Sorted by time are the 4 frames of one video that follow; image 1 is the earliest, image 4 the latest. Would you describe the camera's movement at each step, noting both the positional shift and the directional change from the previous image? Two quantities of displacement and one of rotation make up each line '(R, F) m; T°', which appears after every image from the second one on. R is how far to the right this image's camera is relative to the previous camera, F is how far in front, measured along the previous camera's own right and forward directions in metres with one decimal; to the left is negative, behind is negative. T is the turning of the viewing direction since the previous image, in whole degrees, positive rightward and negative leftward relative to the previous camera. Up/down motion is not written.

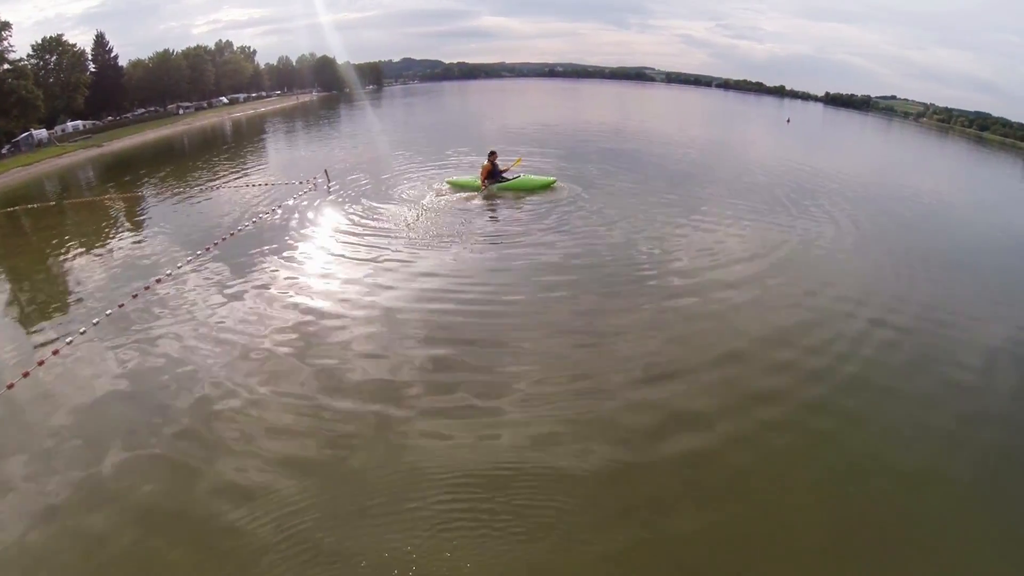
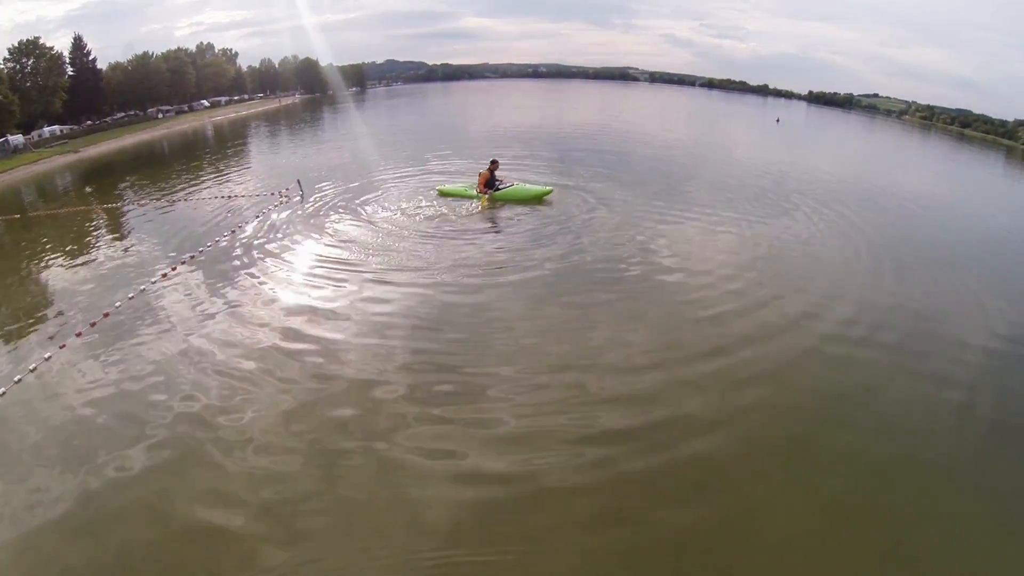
(-0.1, +0.8) m; +1°
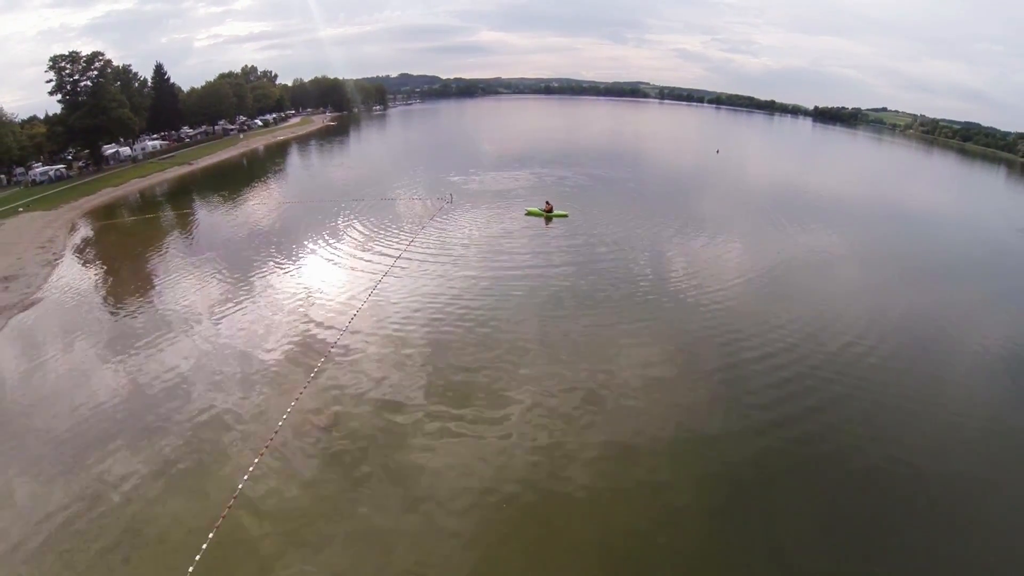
(-0.4, -2.3) m; -1°
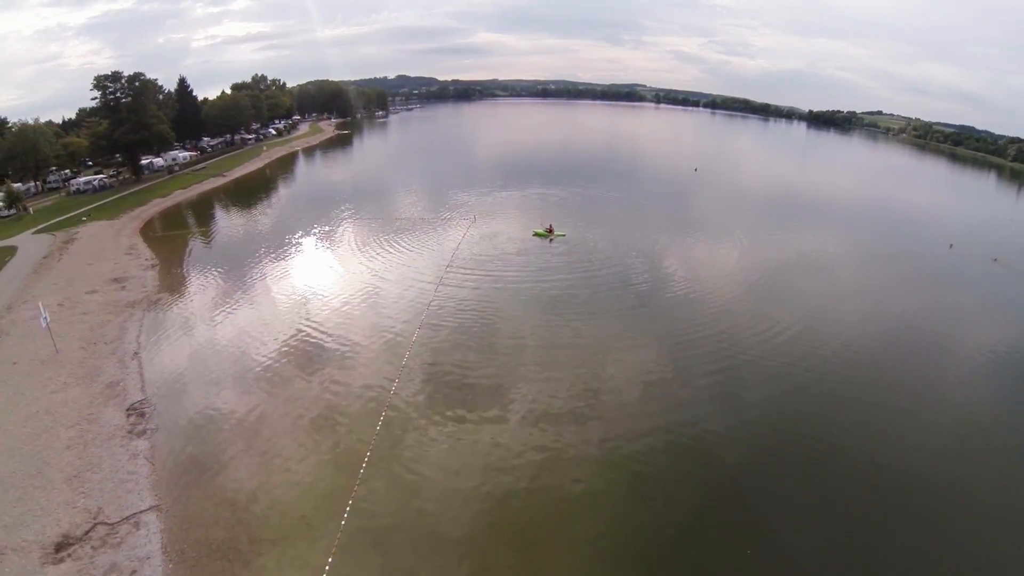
(-0.3, -1.8) m; 0°
